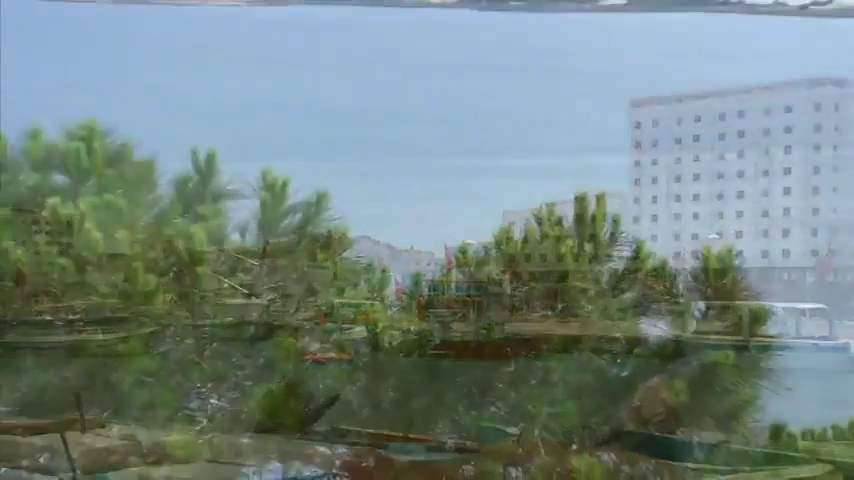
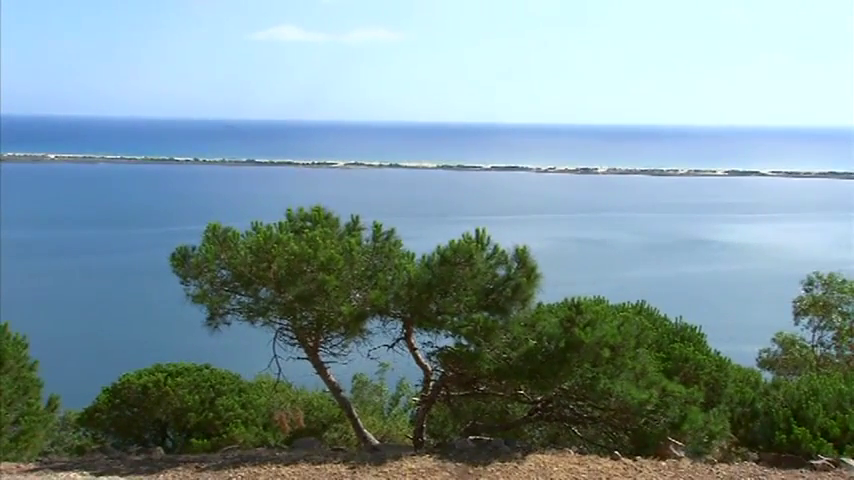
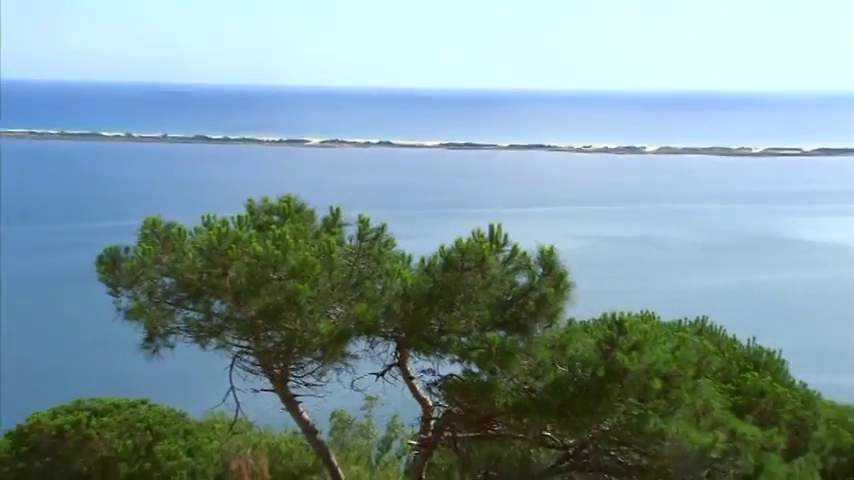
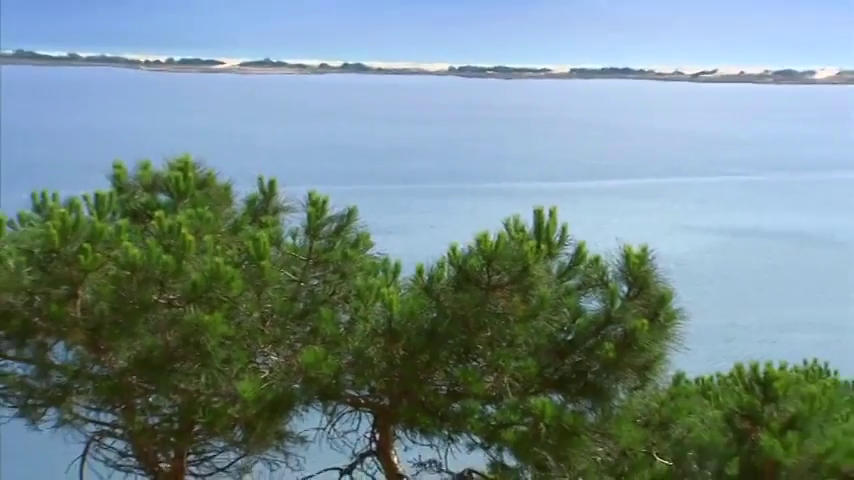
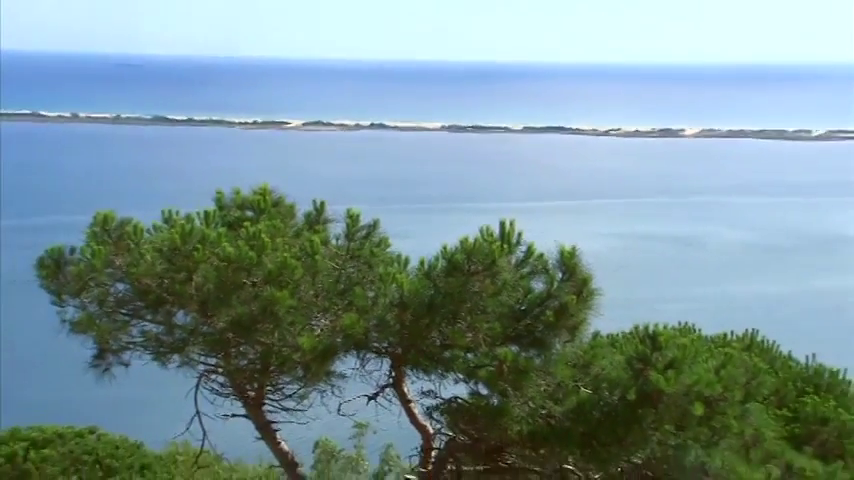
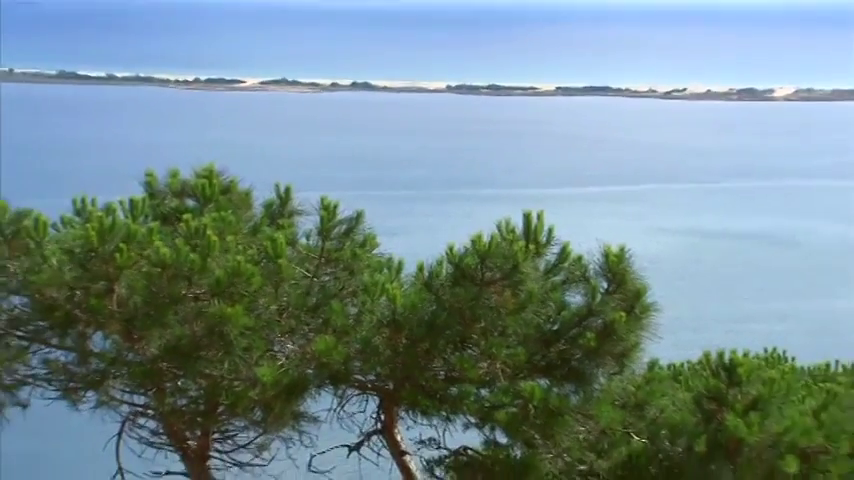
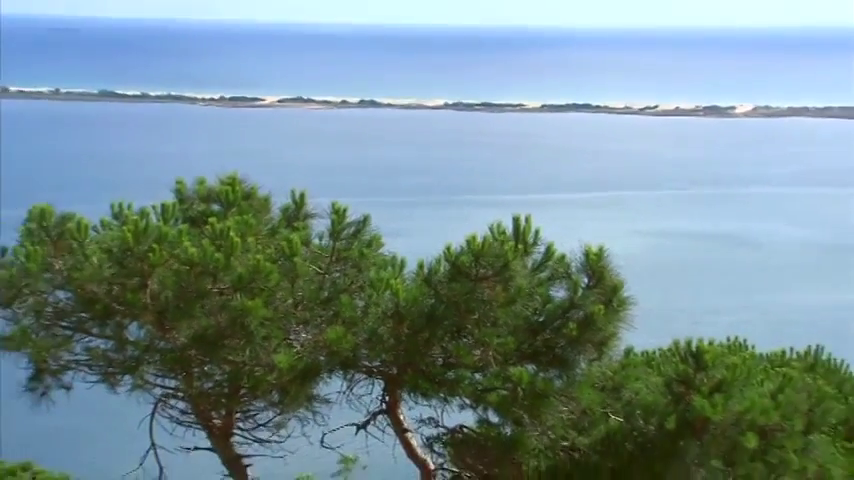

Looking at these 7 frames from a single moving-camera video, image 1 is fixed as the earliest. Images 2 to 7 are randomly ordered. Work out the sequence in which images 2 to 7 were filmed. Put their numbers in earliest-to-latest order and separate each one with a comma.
4, 6, 7, 5, 3, 2
